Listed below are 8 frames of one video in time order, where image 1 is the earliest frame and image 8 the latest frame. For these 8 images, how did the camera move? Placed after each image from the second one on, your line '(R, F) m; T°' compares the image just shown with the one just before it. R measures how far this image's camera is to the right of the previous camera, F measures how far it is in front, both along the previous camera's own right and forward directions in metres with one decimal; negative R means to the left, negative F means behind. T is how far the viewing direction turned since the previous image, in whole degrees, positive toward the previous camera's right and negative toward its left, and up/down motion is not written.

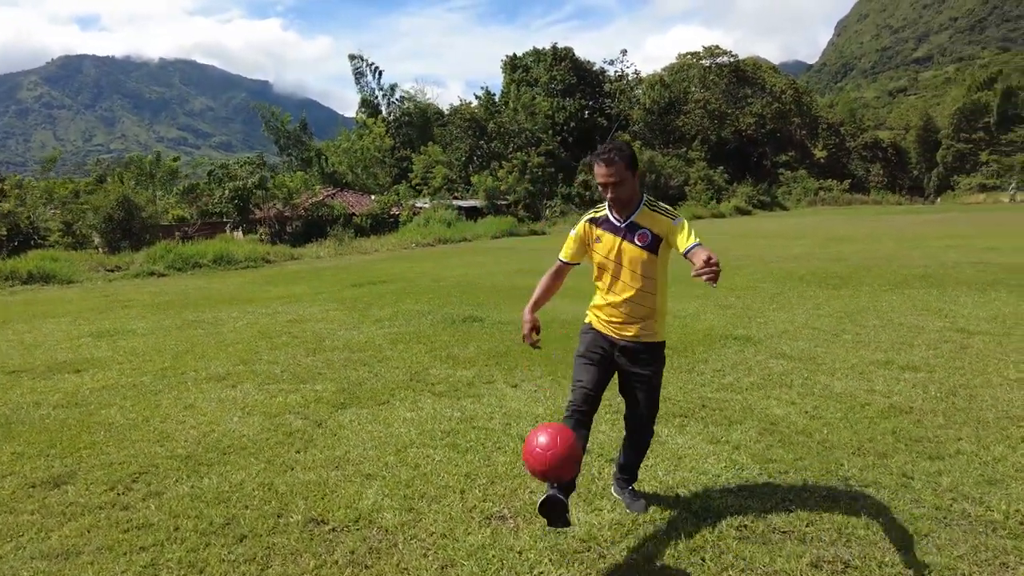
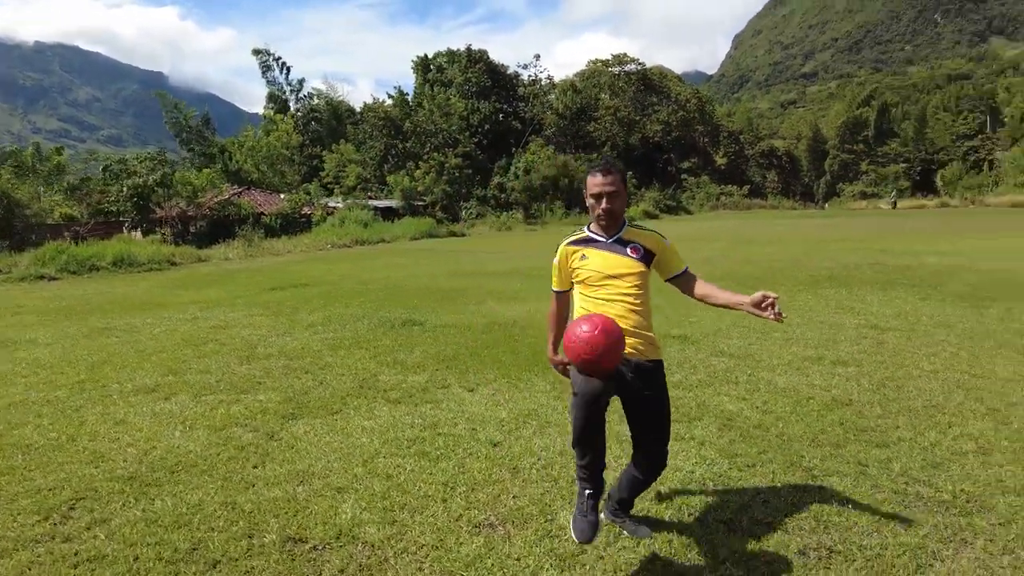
(-0.5, +0.1) m; +8°
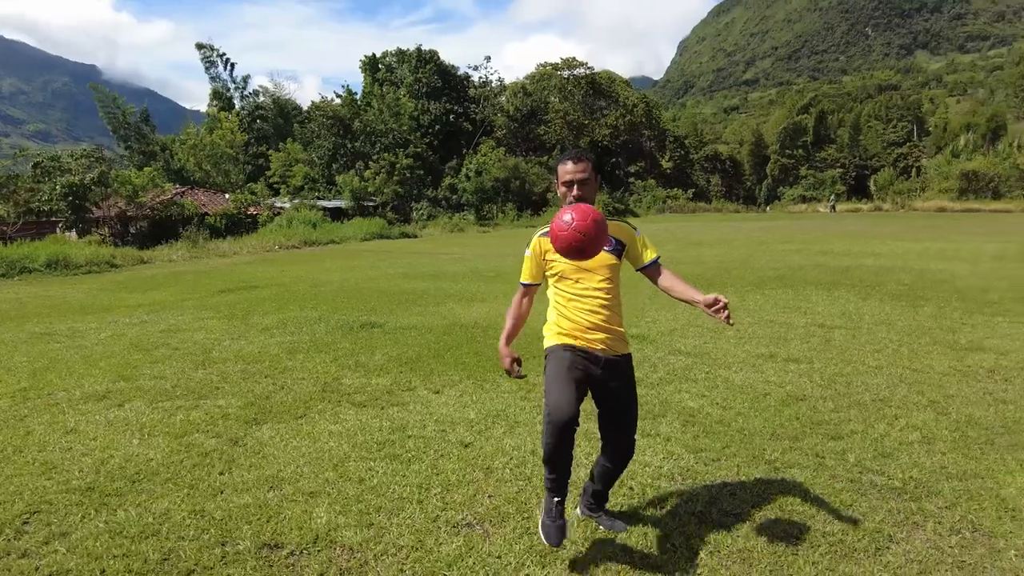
(-0.2, 0.0) m; +5°
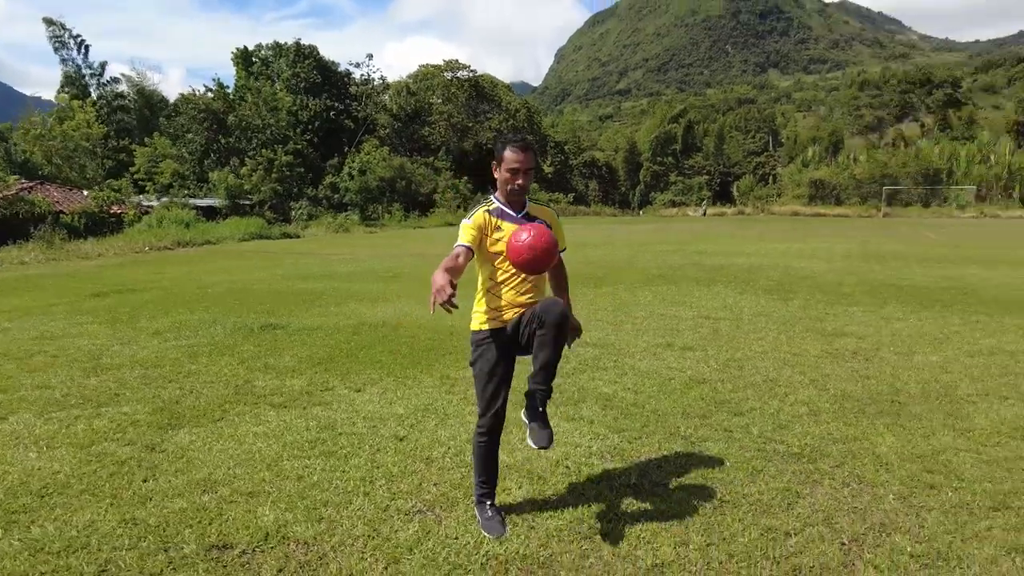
(-0.4, -0.1) m; +11°
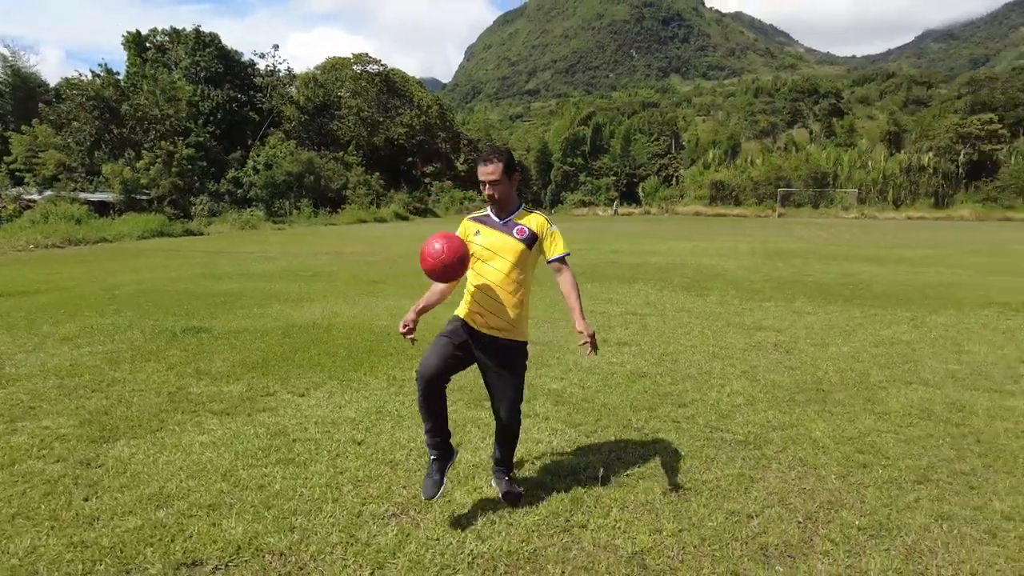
(-0.4, 0.0) m; +8°
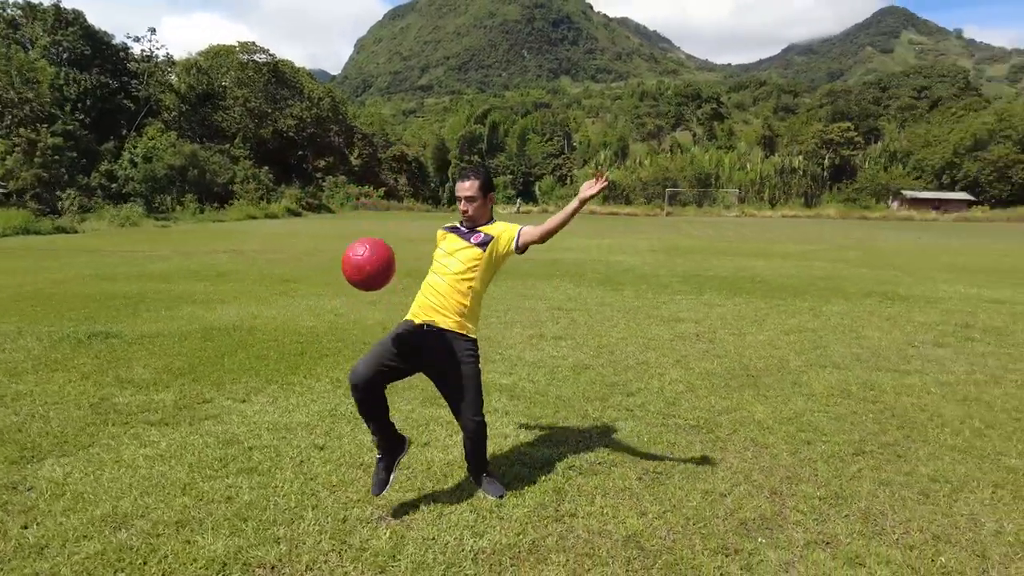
(-0.6, 0.0) m; +10°
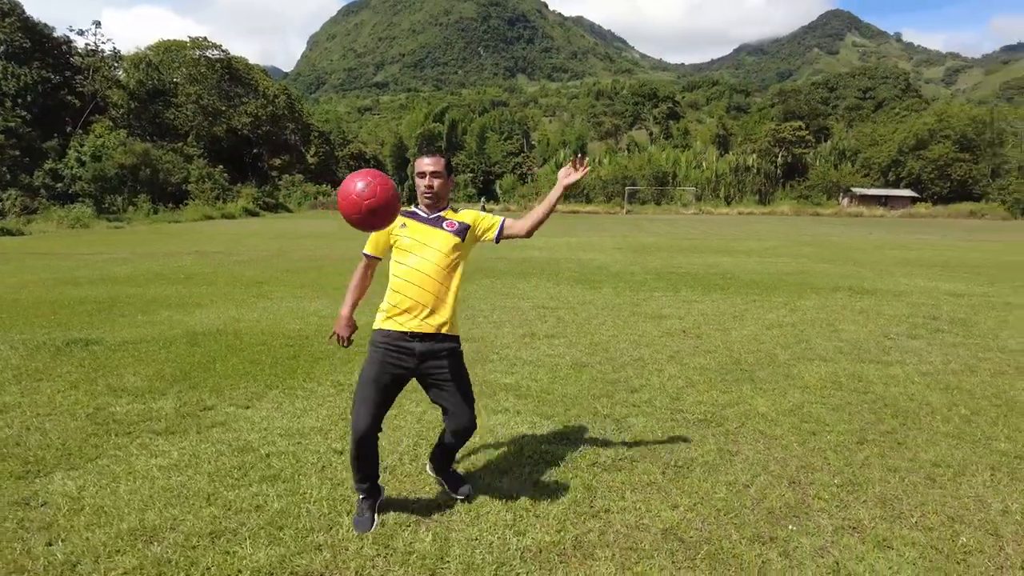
(-0.5, 0.0) m; +4°
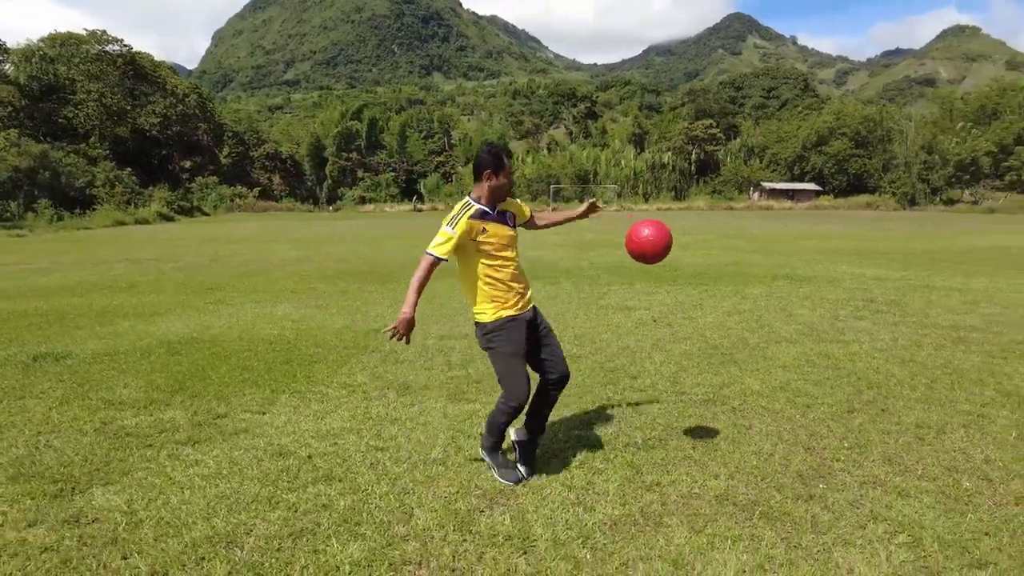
(-0.9, -0.2) m; +7°
